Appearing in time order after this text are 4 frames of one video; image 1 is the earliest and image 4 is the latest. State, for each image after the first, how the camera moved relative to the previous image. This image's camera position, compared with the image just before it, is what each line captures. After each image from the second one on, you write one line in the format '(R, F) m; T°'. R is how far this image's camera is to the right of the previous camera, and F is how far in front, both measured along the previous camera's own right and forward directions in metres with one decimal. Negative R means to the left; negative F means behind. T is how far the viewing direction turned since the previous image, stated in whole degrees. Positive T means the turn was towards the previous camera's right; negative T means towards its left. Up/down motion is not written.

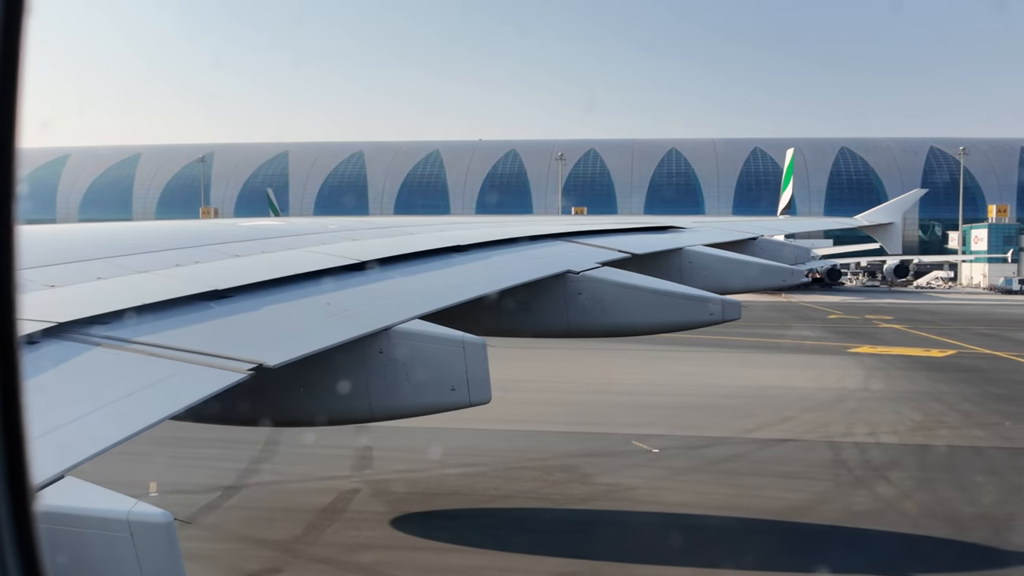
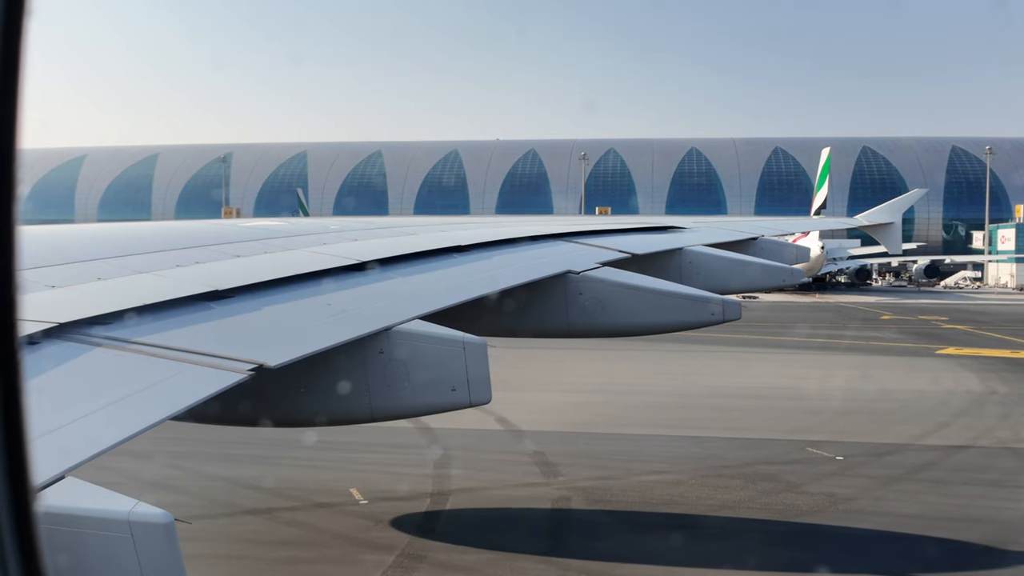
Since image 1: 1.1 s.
(-1.0, +0.3) m; 0°
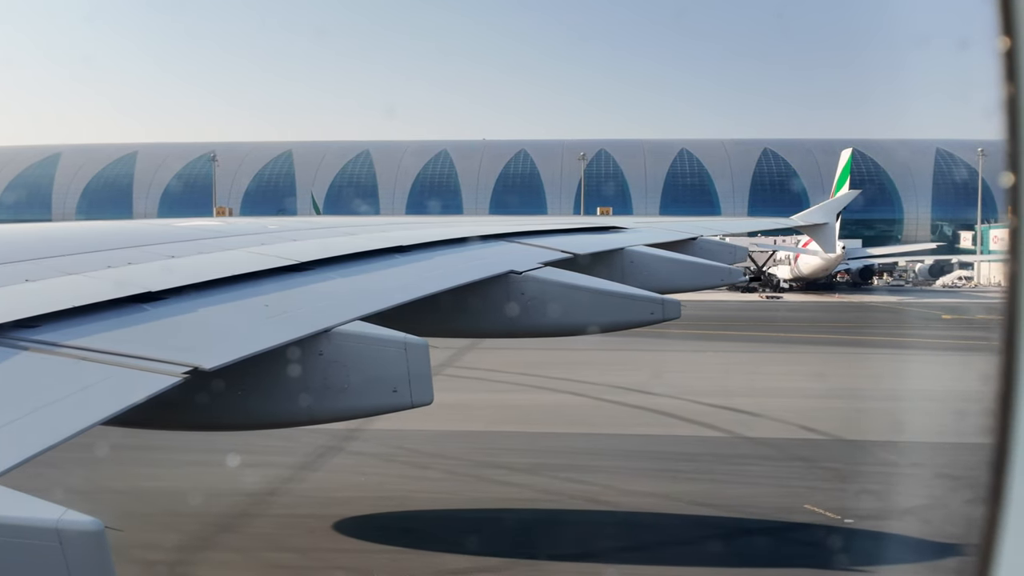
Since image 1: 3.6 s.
(+0.7, +0.3) m; 0°
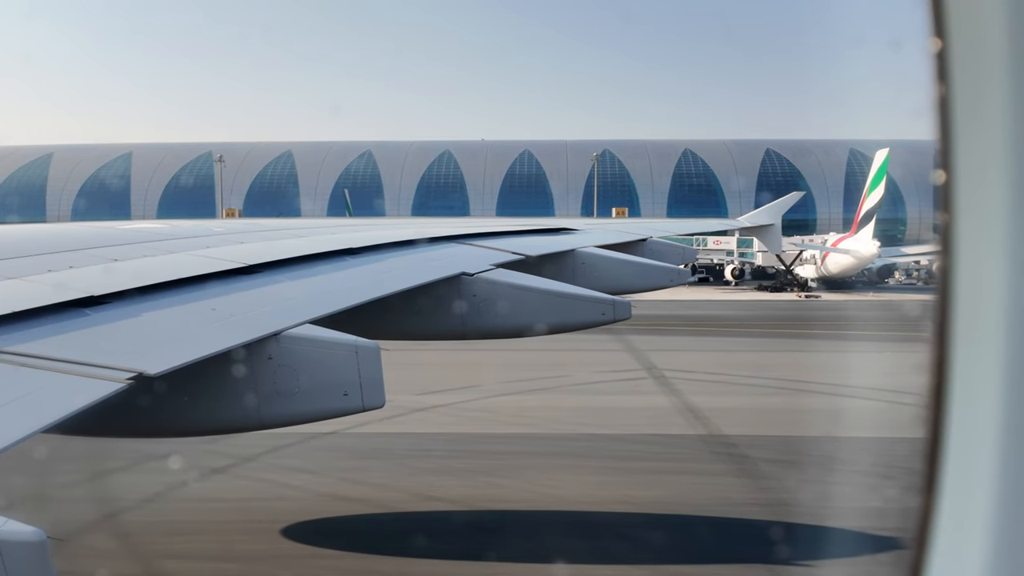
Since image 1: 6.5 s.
(+0.8, +0.2) m; 0°
